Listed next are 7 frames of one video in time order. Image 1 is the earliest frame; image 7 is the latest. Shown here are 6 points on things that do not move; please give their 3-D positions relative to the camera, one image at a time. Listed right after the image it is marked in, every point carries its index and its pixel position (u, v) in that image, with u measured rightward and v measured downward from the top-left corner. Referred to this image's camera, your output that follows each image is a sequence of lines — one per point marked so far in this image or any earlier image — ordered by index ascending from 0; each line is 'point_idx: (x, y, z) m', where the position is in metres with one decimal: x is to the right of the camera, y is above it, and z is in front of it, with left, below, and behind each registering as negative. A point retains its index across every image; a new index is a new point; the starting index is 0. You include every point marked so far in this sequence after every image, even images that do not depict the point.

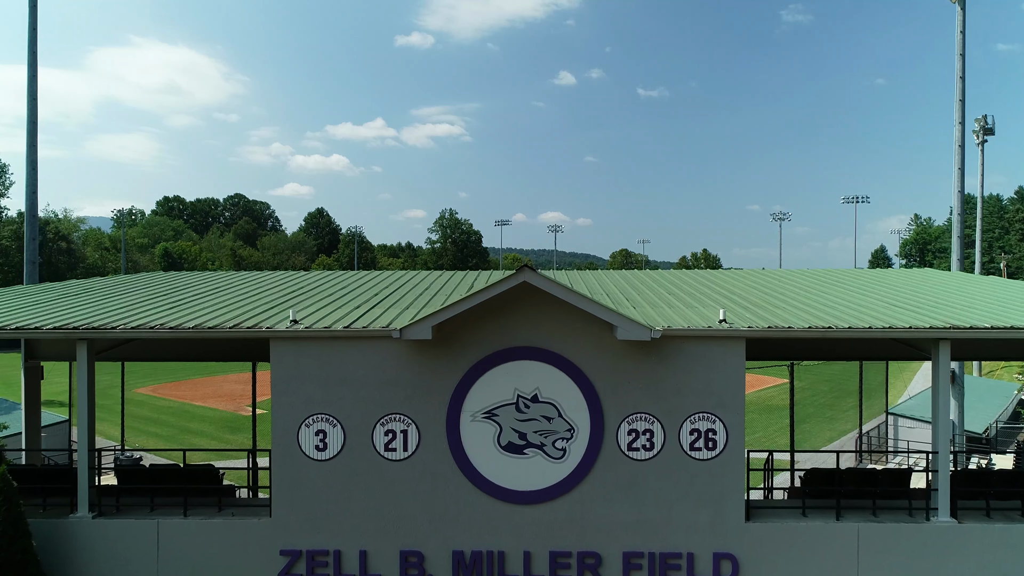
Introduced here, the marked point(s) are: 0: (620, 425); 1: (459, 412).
0: (+0.9, -1.1, +4.6) m
1: (-0.4, -1.0, +4.6) m
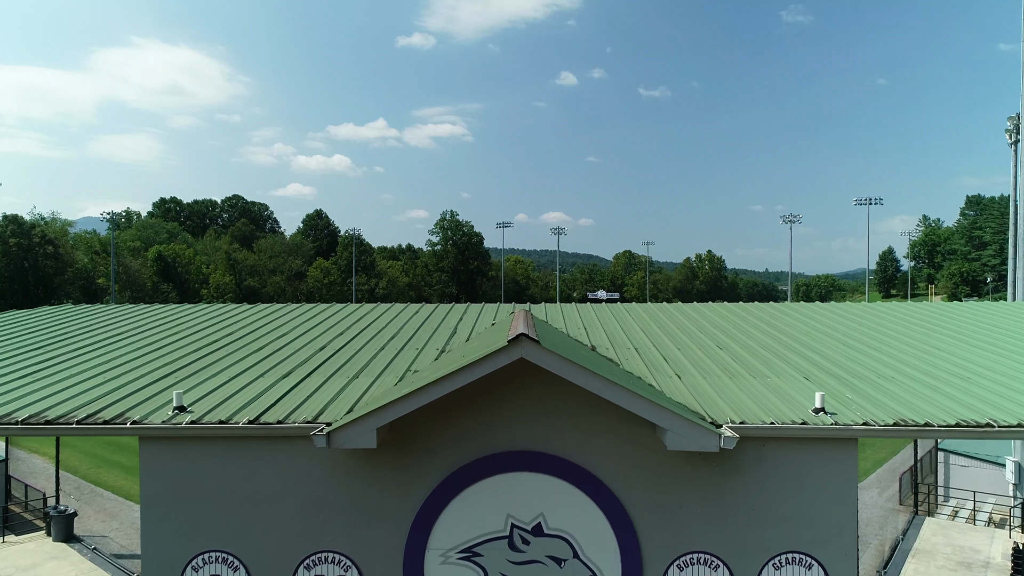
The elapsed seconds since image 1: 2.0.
0: (+0.8, -1.5, +3.0) m
1: (-0.5, -1.4, +3.0) m
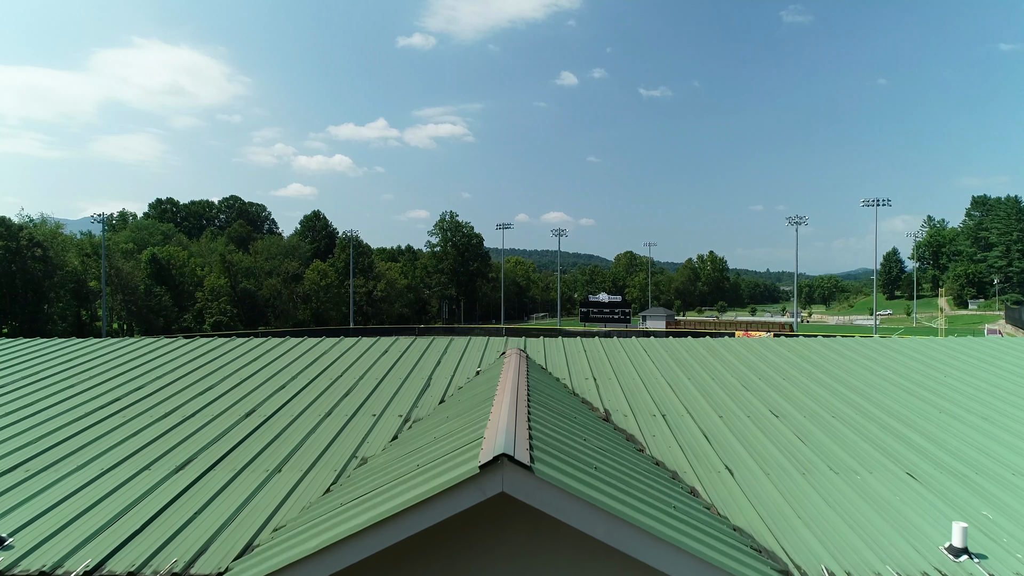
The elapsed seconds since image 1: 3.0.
0: (+0.8, -1.8, +1.9) m
1: (-0.6, -1.7, +2.0) m
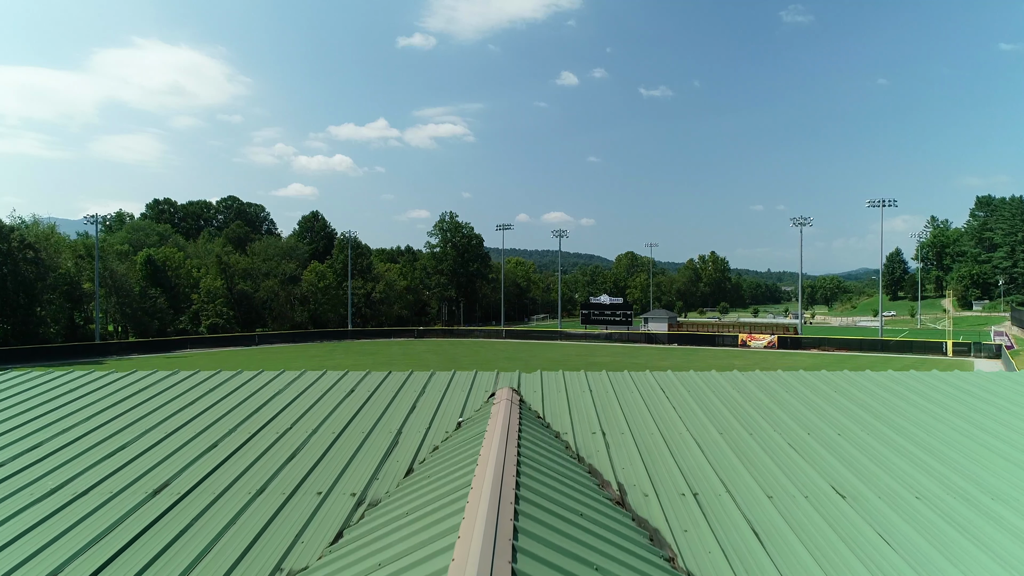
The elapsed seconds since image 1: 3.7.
0: (+0.7, -2.0, +1.2) m
1: (-0.6, -1.9, +1.2) m
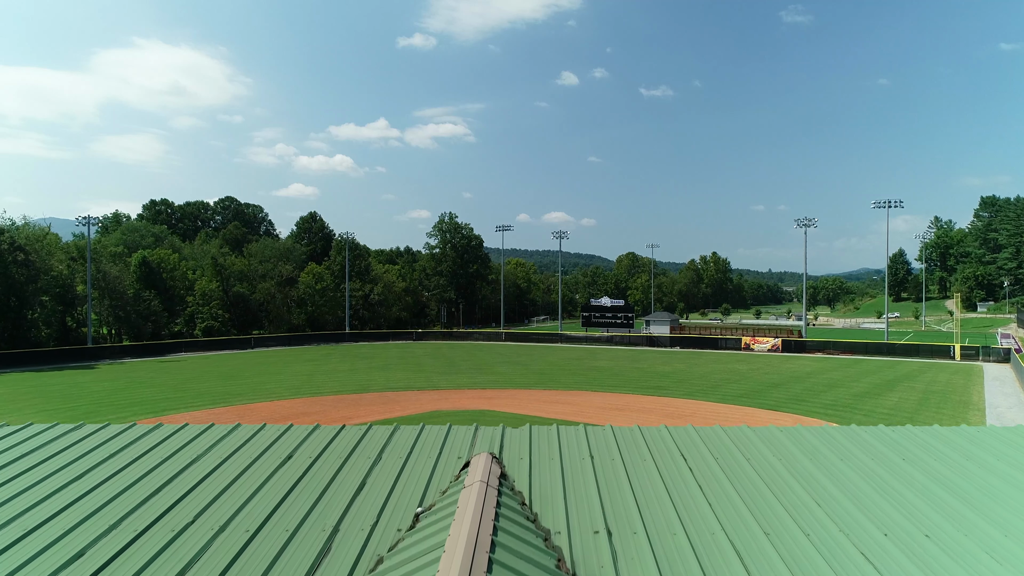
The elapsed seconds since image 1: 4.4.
0: (+0.6, -2.2, +0.4) m
1: (-0.7, -2.1, +0.4) m
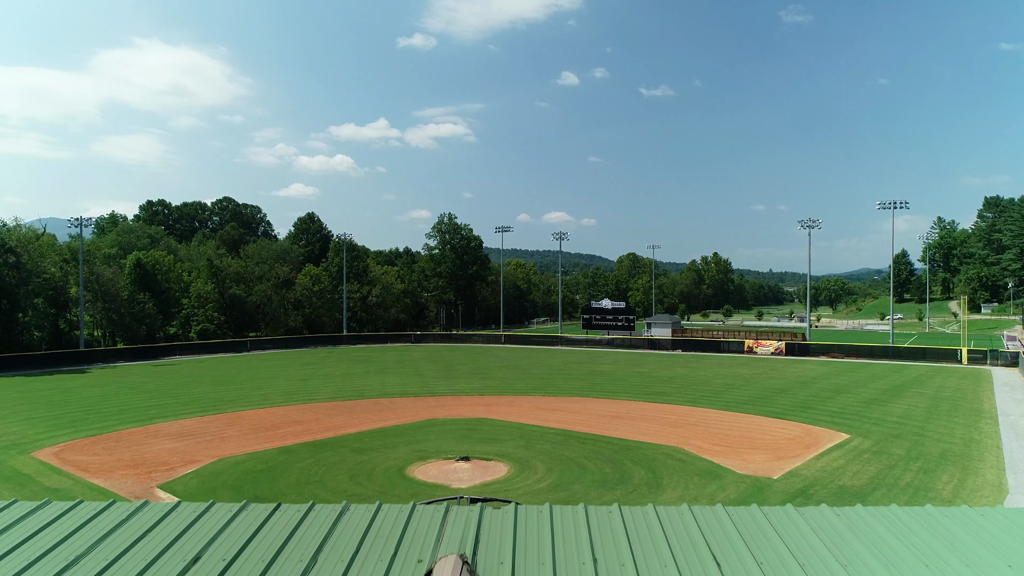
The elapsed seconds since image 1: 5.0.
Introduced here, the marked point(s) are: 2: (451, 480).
0: (+0.5, -2.4, -0.4) m
1: (-0.8, -2.3, -0.3) m
2: (-1.8, -5.7, +16.4) m
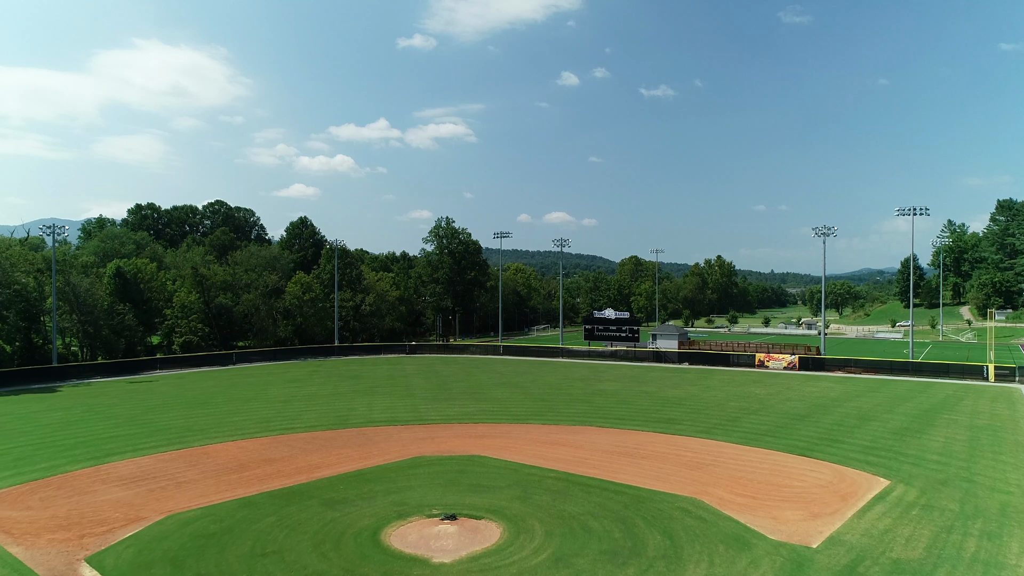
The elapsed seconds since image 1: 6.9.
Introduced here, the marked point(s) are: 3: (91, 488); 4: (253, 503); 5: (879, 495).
0: (+0.3, -3.3, -2.9) m
1: (-1.0, -3.2, -2.8) m
2: (-2.0, -6.6, +13.9) m
3: (-14.2, -6.7, +18.5) m
4: (-8.0, -6.7, +17.1) m
5: (+11.7, -6.6, +17.6) m
